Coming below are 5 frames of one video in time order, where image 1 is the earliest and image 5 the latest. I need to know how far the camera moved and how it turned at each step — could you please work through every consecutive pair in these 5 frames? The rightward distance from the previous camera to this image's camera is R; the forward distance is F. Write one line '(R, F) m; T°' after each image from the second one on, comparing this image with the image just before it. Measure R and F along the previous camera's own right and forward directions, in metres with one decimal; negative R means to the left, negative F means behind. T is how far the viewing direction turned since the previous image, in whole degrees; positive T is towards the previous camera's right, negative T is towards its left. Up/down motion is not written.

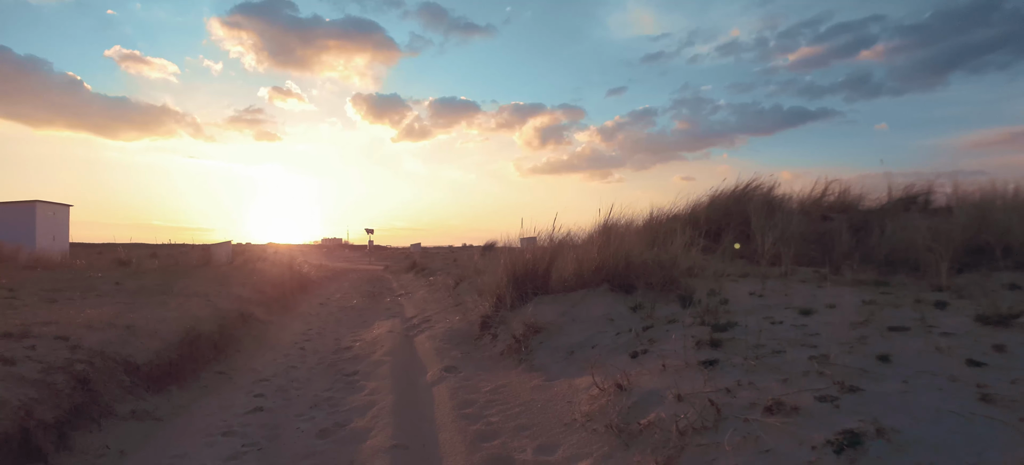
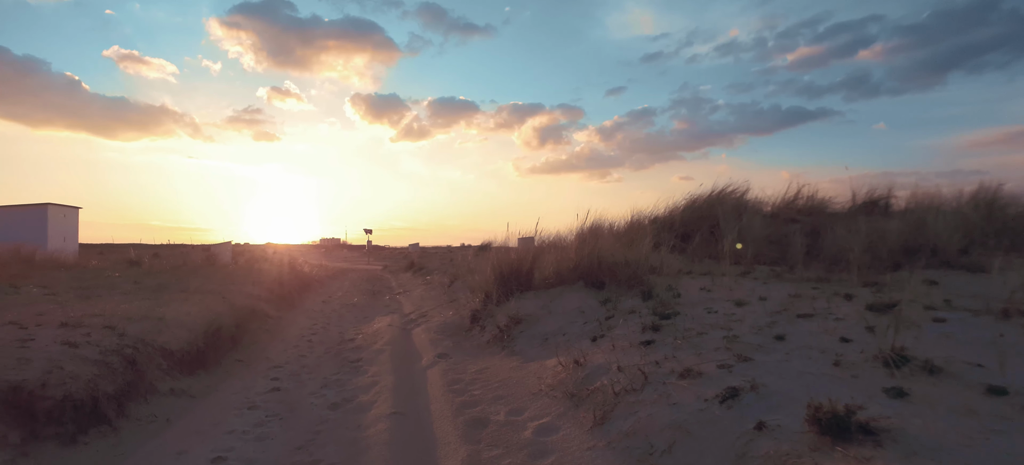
(+0.2, -0.9) m; 0°
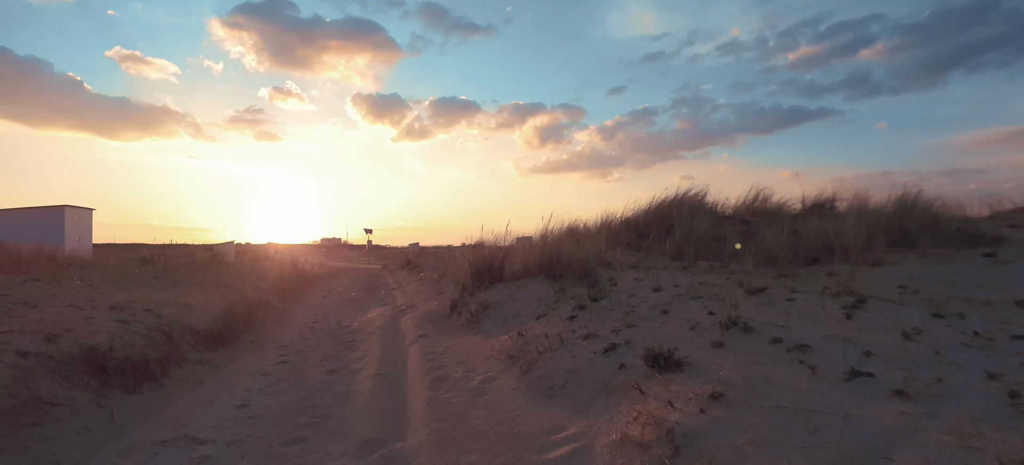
(+0.5, -1.3) m; 0°
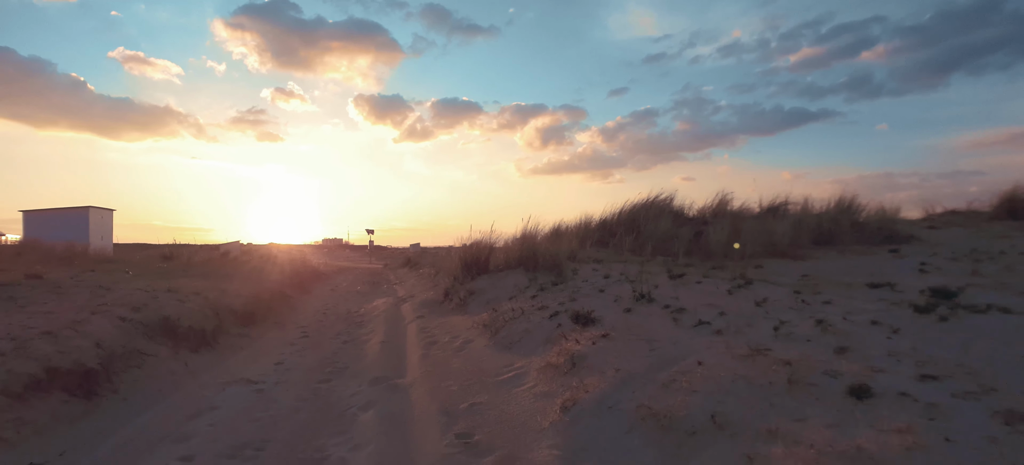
(+0.3, -1.7) m; 0°
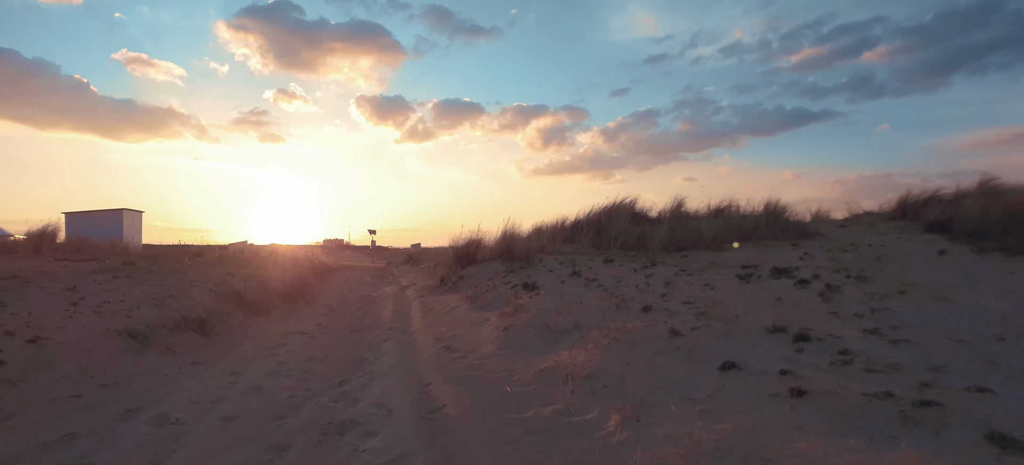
(+0.4, -2.7) m; 0°
